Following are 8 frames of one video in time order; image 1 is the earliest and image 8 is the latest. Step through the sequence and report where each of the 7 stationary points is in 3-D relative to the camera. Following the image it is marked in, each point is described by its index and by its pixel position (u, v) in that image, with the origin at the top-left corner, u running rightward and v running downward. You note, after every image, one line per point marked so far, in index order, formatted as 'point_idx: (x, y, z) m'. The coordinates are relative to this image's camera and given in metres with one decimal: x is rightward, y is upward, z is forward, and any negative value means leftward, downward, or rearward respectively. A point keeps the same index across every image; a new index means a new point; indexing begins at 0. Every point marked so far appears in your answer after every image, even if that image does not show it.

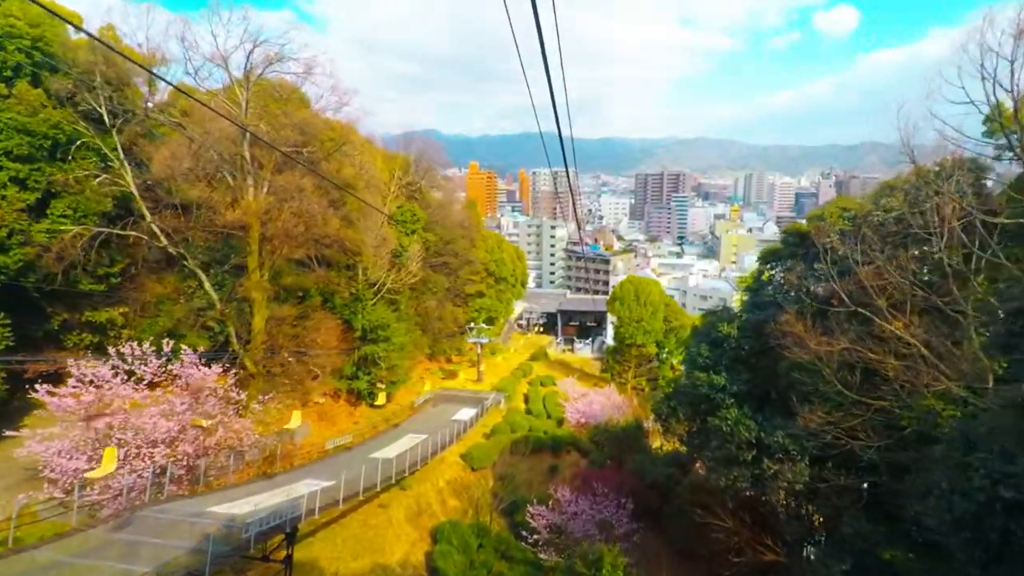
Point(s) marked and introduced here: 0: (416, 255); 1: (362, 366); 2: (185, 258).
0: (-3.3, +1.2, +18.5) m
1: (-4.5, -2.3, +15.9) m
2: (-6.5, +0.6, +10.5) m
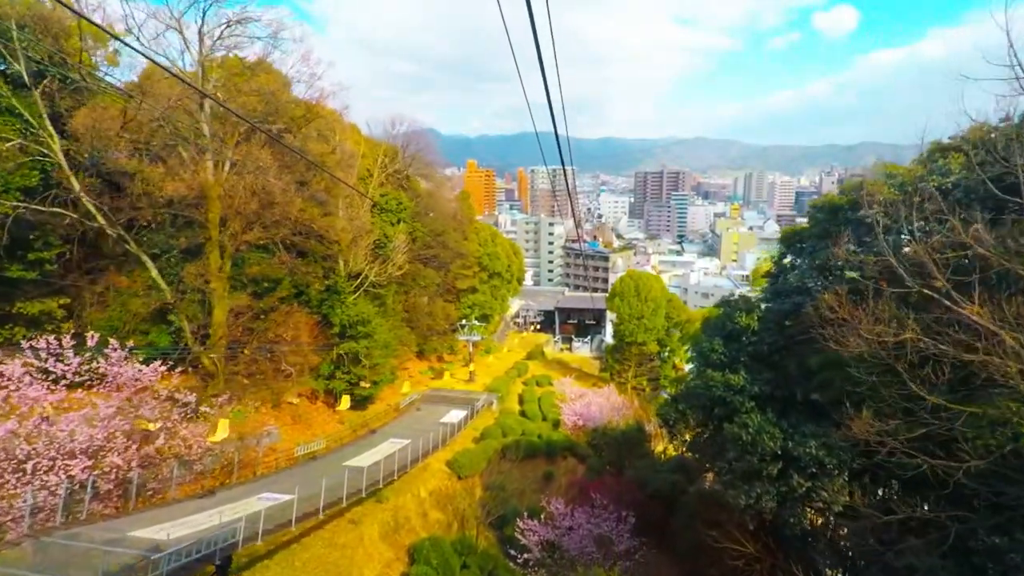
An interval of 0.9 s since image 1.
0: (-3.6, +1.4, +17.2) m
1: (-4.7, -2.1, +14.6) m
2: (-6.8, +0.8, +9.3) m
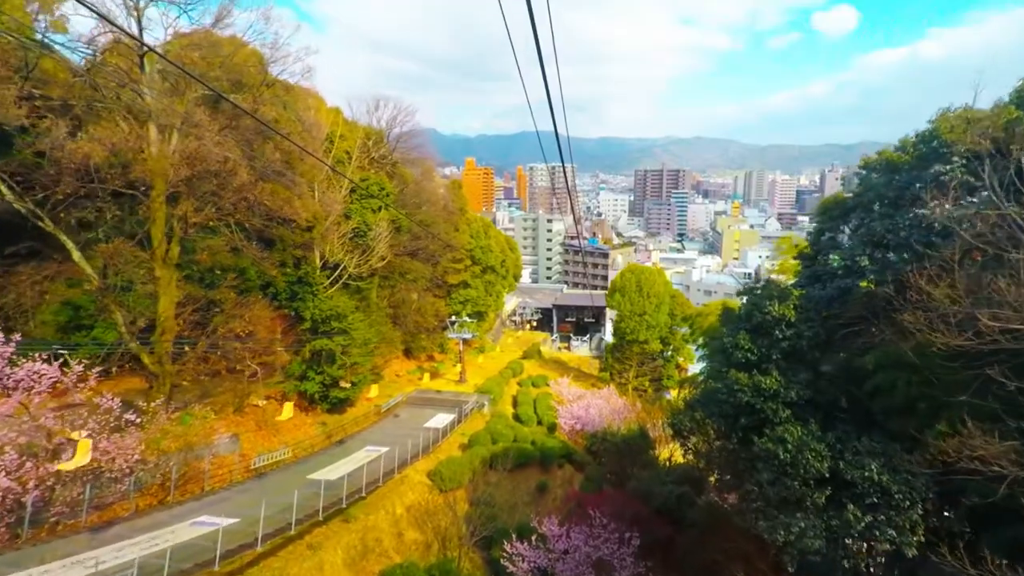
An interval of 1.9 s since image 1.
0: (-3.8, +1.6, +15.9) m
1: (-5.0, -1.9, +13.3) m
2: (-7.0, +1.0, +7.9) m
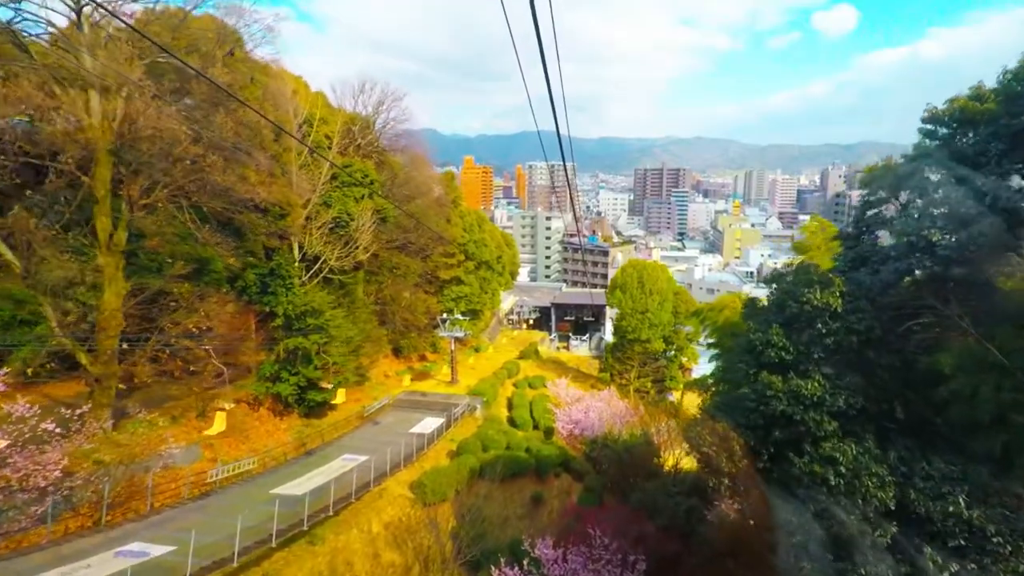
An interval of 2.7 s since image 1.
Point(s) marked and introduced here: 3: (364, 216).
0: (-4.0, +1.8, +14.7) m
1: (-5.1, -1.7, +12.1) m
2: (-7.2, +1.2, +6.8) m
3: (-4.1, +2.0, +14.7) m
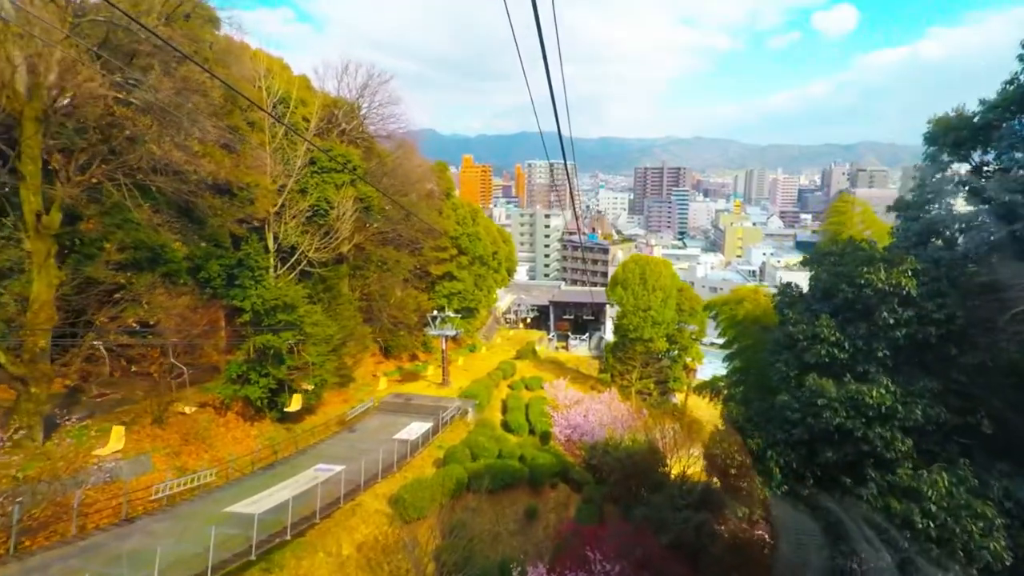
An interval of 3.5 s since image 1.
0: (-4.2, +1.9, +13.7) m
1: (-5.3, -1.6, +11.0) m
2: (-7.4, +1.3, +5.7) m
3: (-4.3, +2.2, +13.6) m
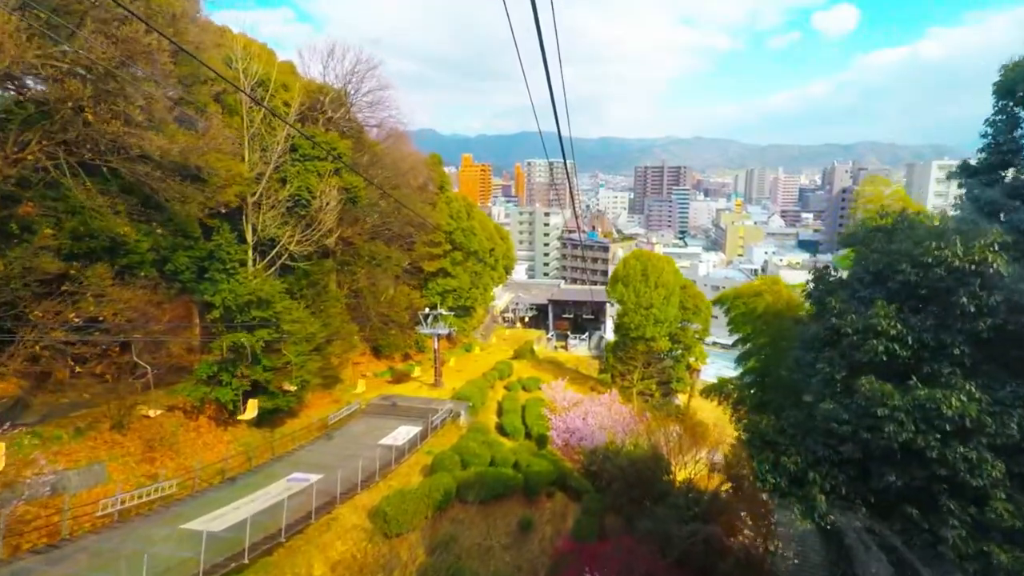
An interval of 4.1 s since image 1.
0: (-4.3, +2.0, +12.8) m
1: (-5.4, -1.5, +10.2) m
2: (-7.5, +1.5, +4.9) m
3: (-4.4, +2.3, +12.8) m
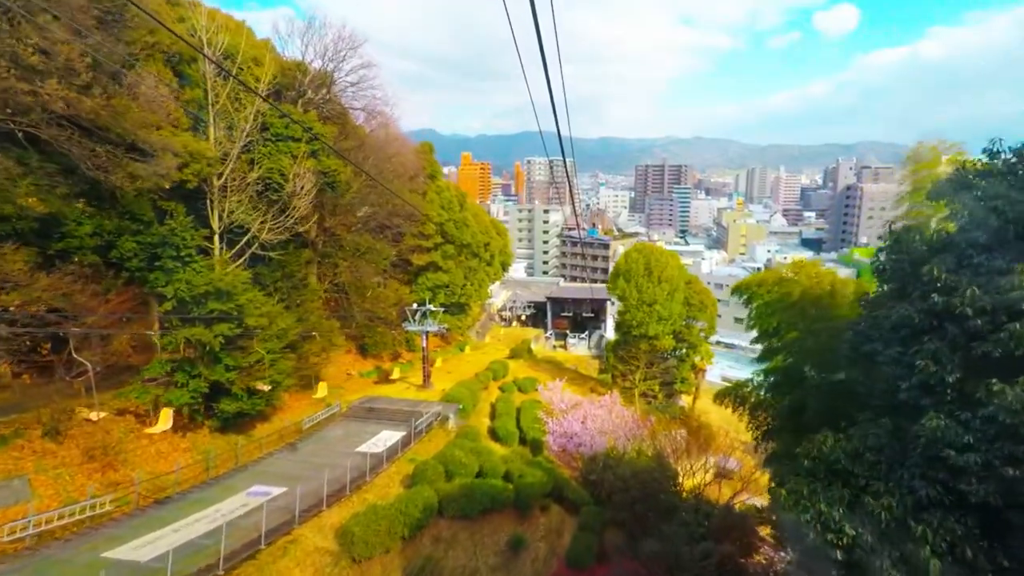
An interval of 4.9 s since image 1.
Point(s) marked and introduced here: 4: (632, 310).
0: (-4.5, +2.2, +11.8) m
1: (-5.6, -1.3, +9.2) m
2: (-7.7, +1.6, +3.8) m
3: (-4.6, +2.4, +11.7) m
4: (+4.0, -0.7, +17.8) m
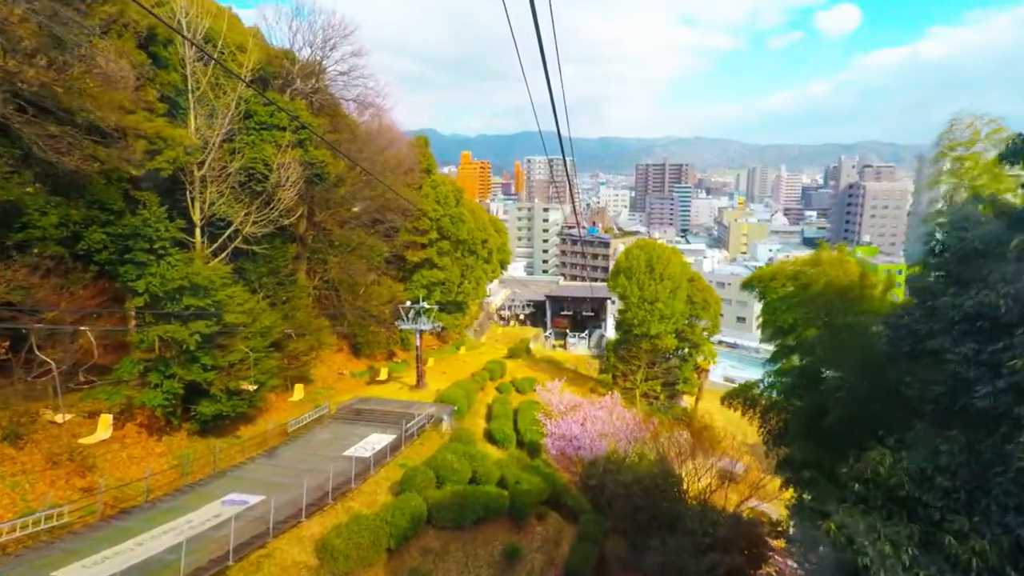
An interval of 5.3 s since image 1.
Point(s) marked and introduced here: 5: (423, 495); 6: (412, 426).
0: (-4.6, +2.3, +11.2) m
1: (-5.7, -1.2, +8.6) m
2: (-7.8, +1.7, +3.3) m
3: (-4.7, +2.5, +11.1) m
4: (+4.0, -0.7, +17.3) m
5: (-1.4, -3.4, +8.7) m
6: (-2.1, -2.9, +11.3) m
